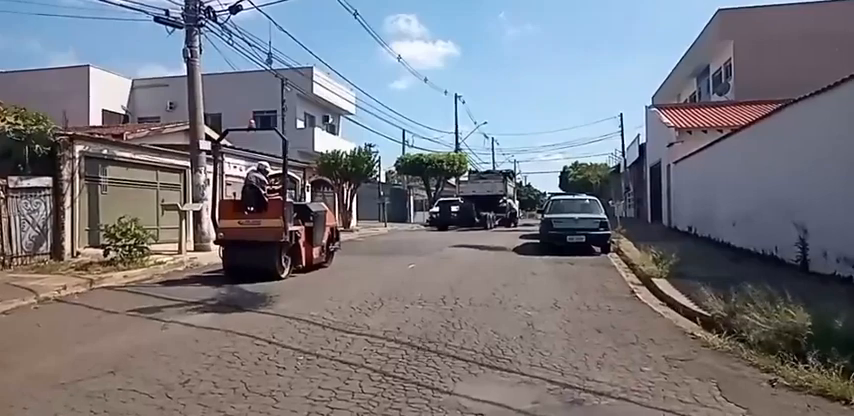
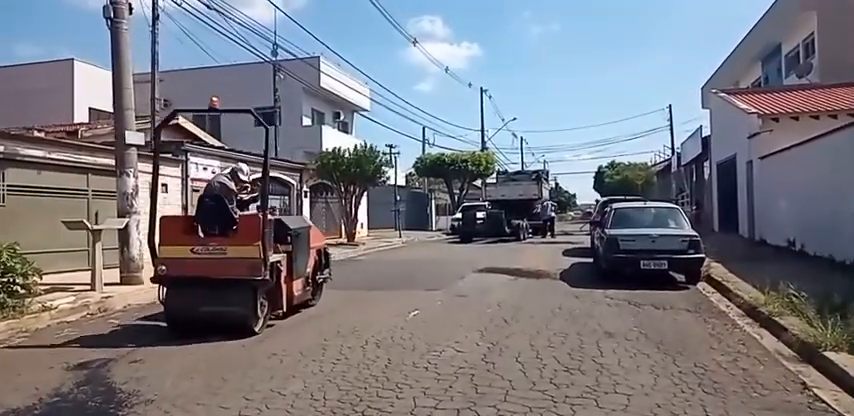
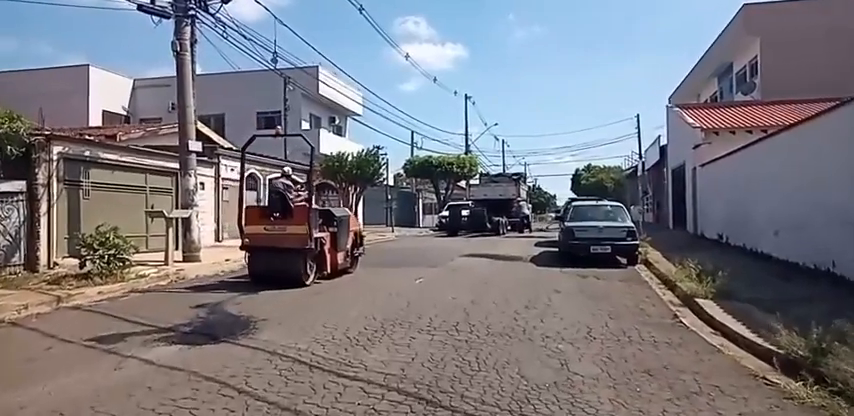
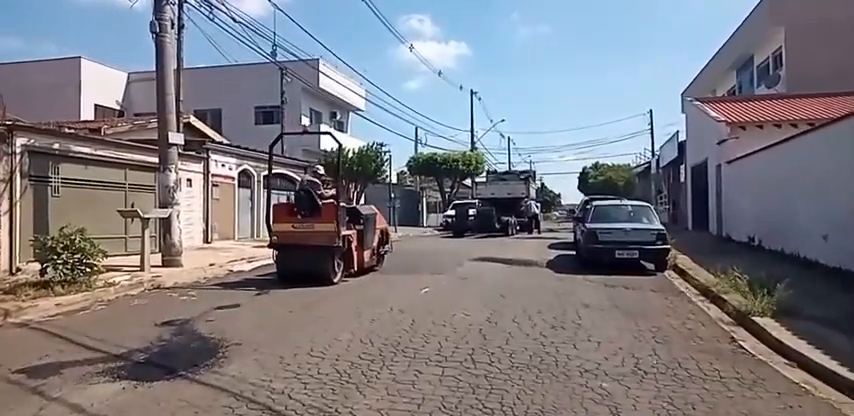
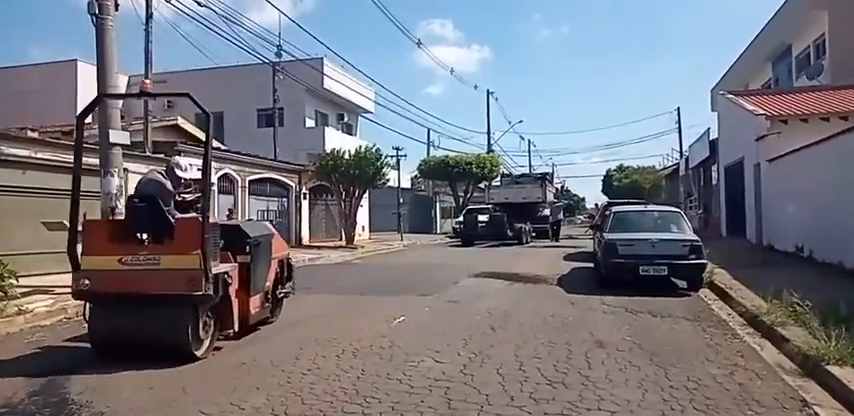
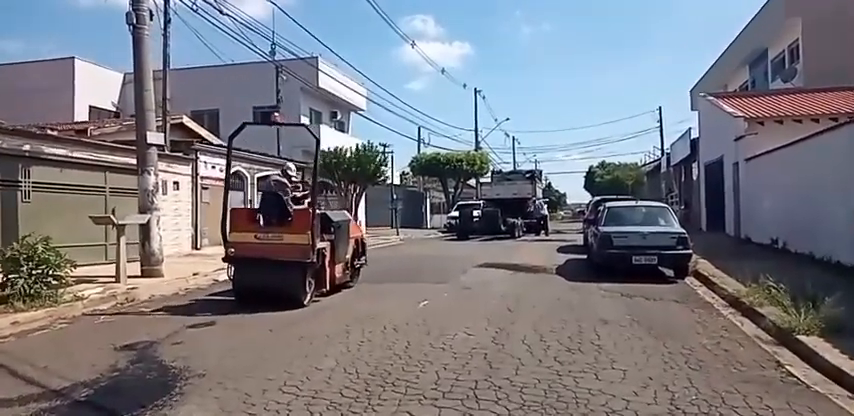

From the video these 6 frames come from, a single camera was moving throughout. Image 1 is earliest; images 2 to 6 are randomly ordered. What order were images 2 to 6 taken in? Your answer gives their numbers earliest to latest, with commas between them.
3, 4, 6, 2, 5
